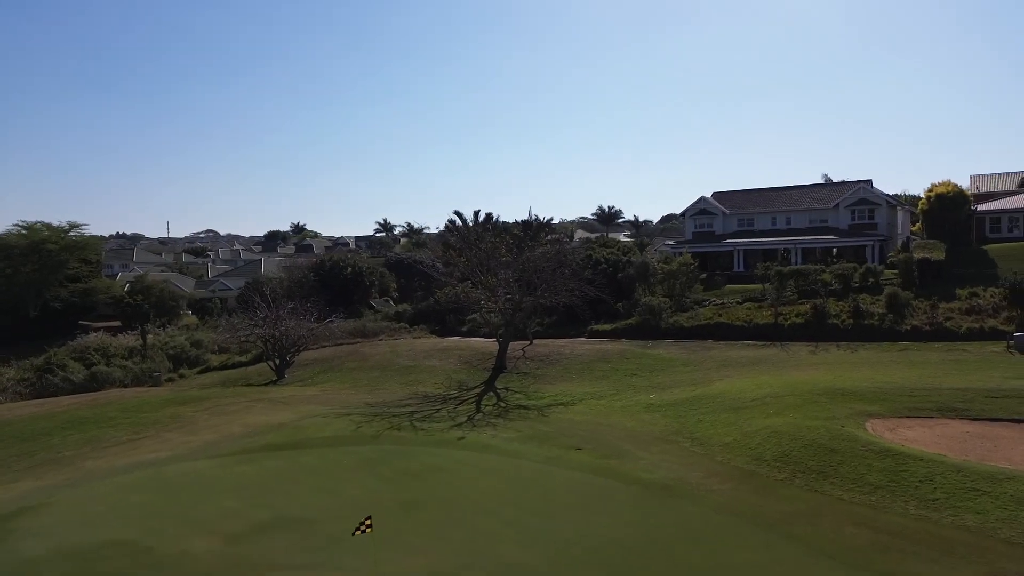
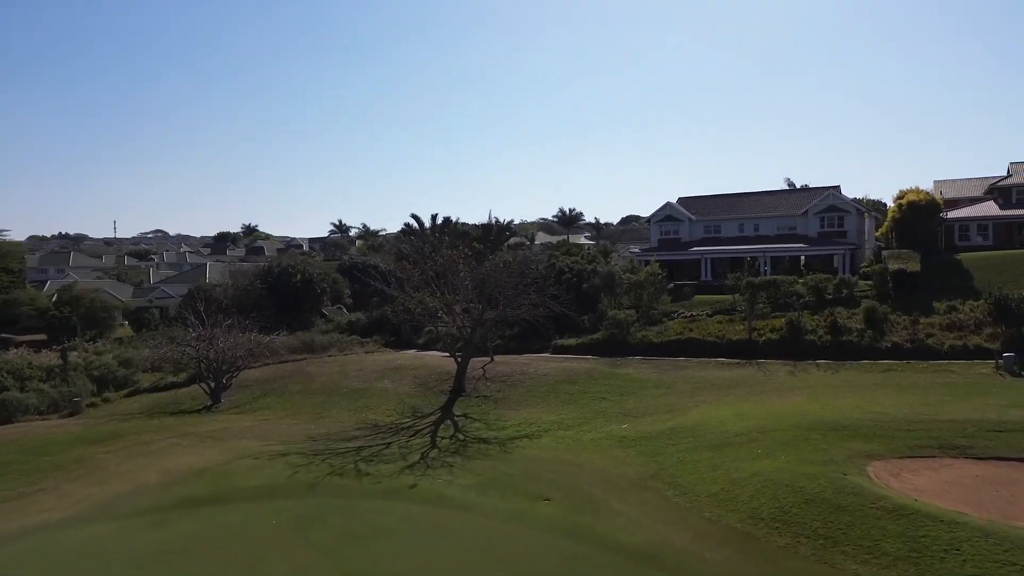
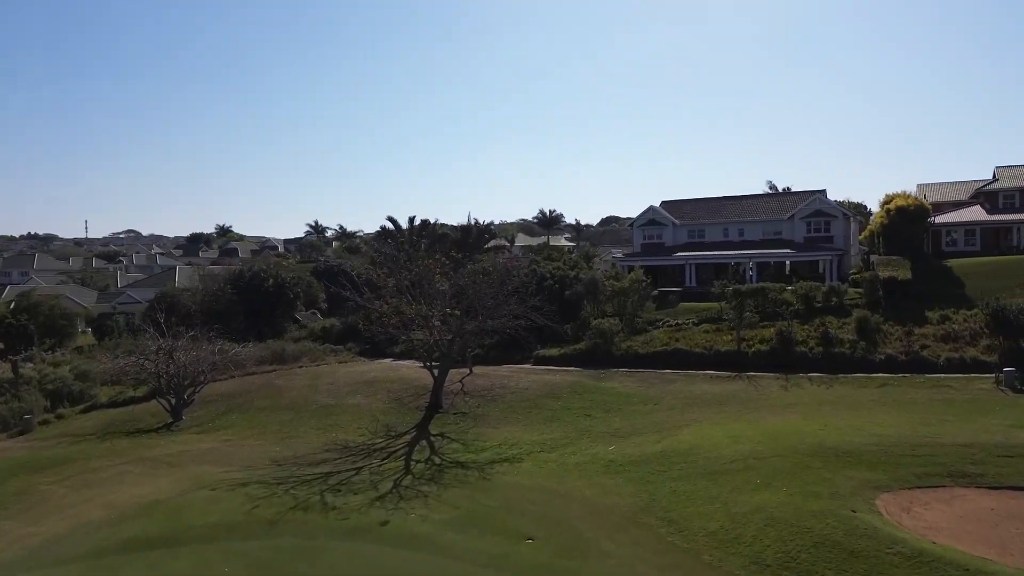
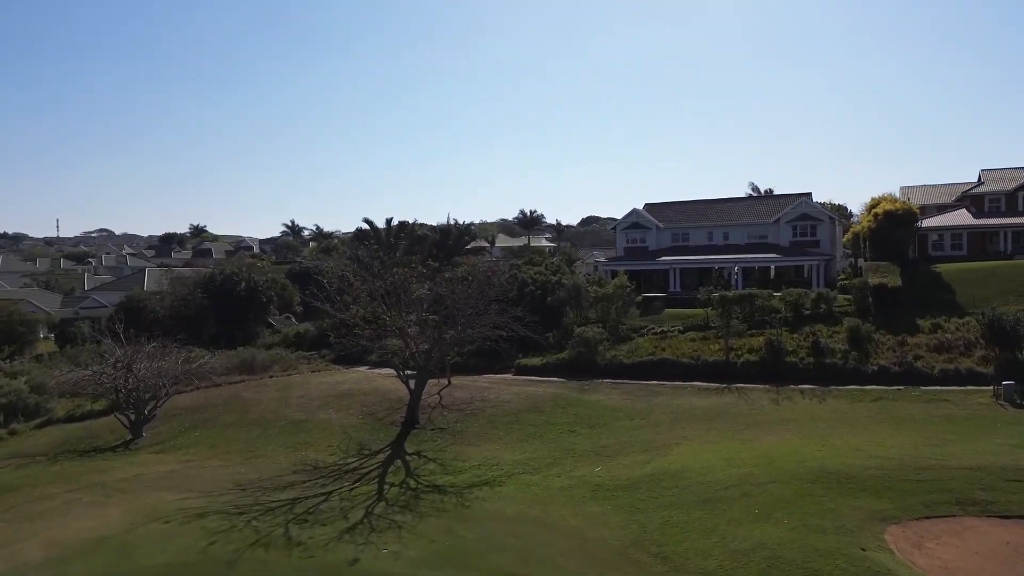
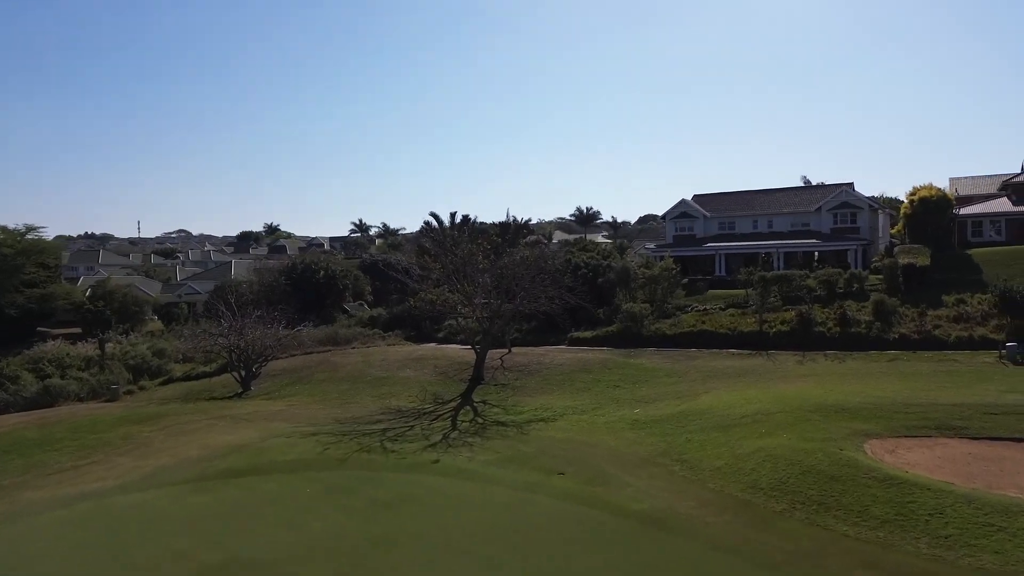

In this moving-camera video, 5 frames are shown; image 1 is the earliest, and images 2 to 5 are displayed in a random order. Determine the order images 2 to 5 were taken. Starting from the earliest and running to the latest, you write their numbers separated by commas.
5, 2, 3, 4
